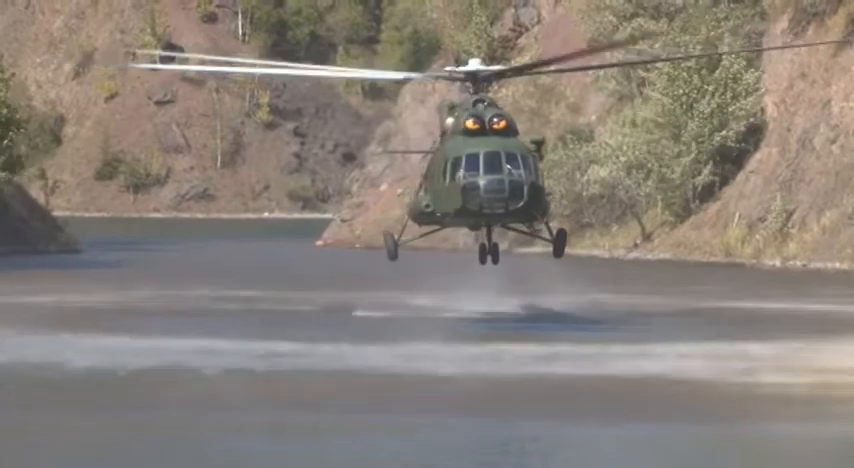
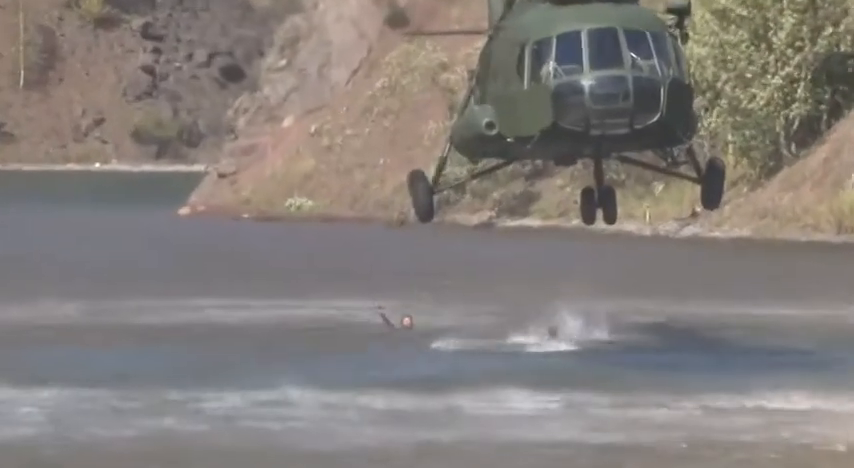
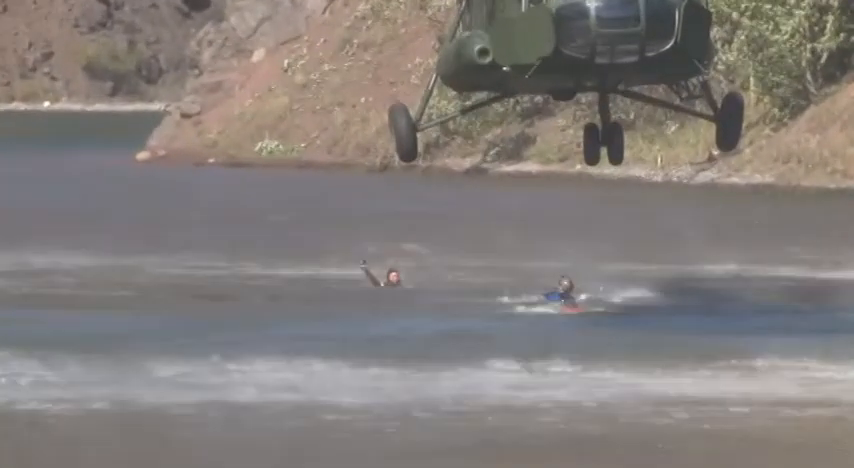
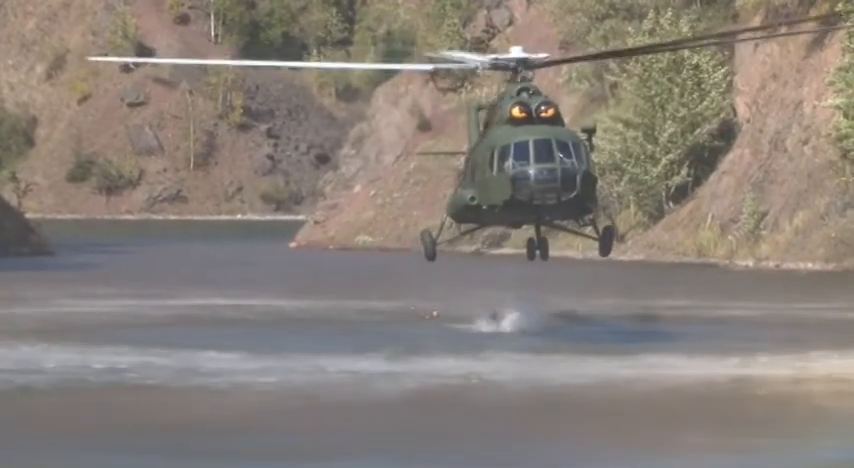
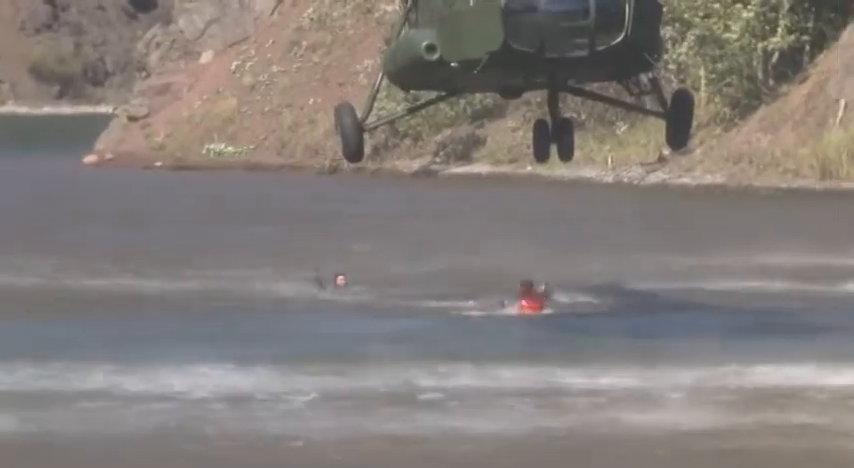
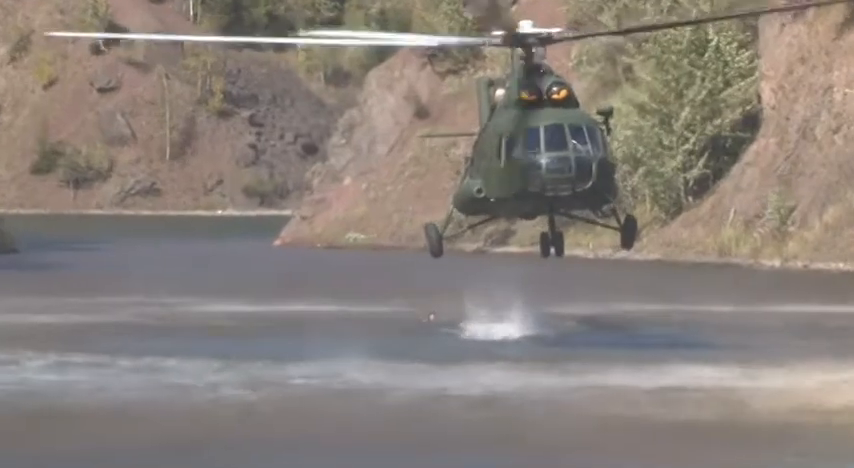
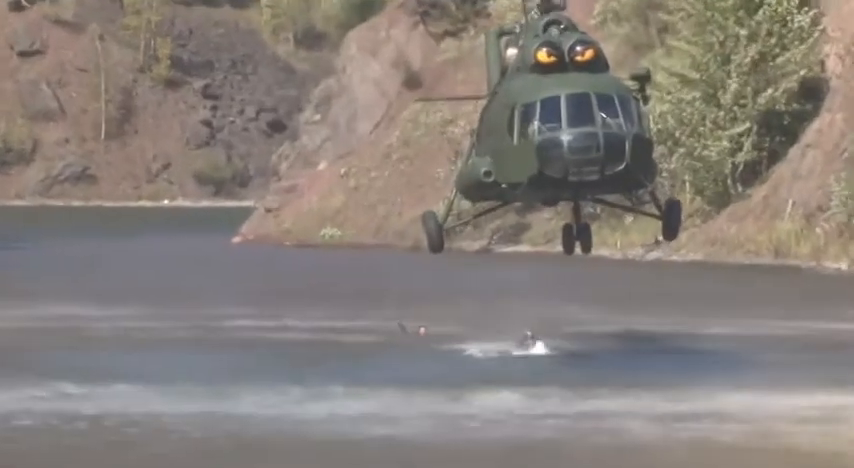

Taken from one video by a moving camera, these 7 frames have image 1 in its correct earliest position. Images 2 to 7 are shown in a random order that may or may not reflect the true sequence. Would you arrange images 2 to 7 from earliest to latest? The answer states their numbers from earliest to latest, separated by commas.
4, 6, 7, 2, 3, 5
